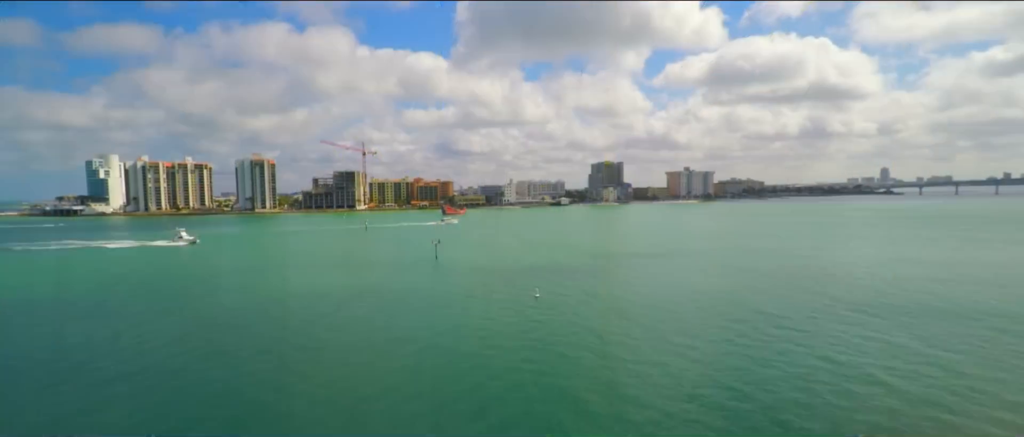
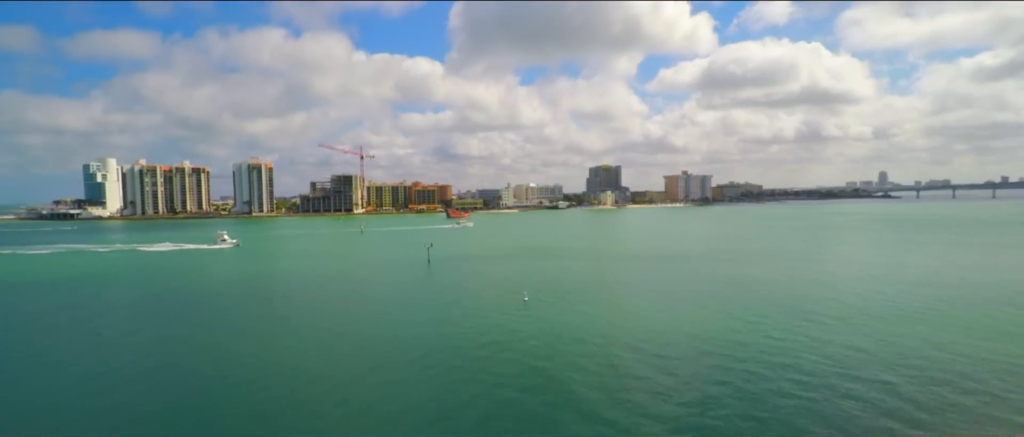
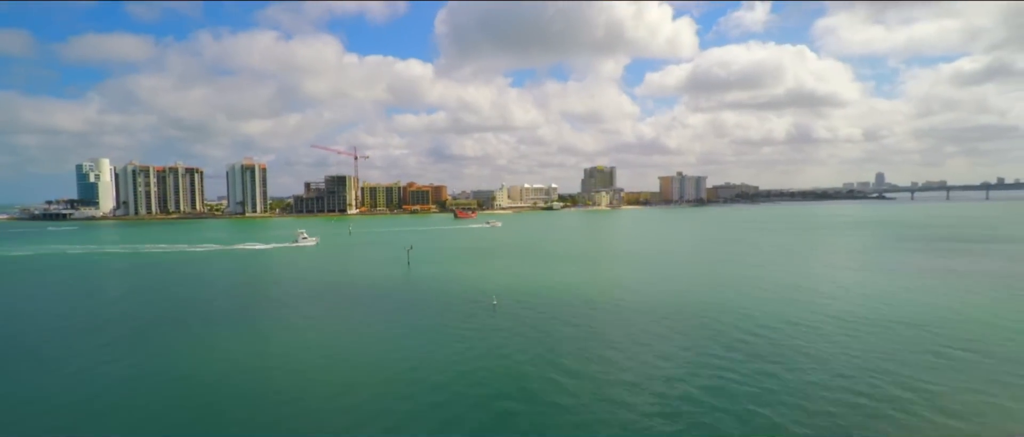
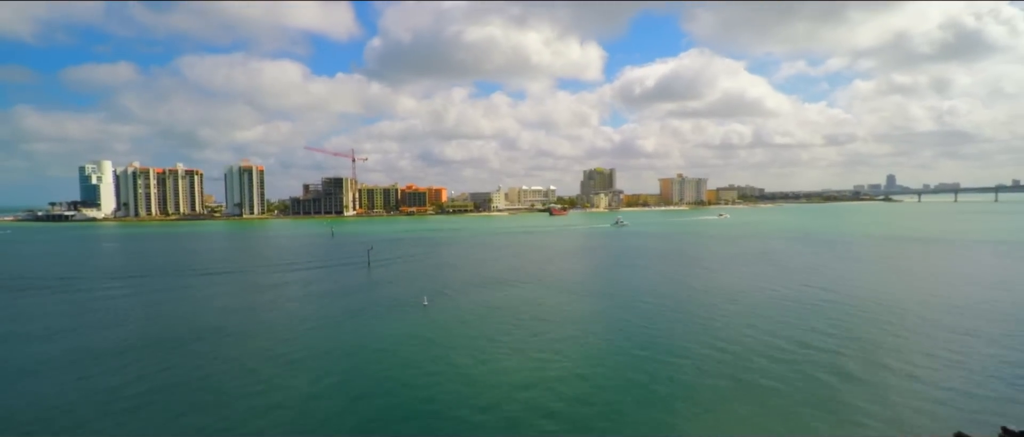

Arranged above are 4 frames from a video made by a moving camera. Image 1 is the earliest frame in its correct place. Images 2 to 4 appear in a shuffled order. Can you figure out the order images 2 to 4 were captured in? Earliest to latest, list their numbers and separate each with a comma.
2, 3, 4
